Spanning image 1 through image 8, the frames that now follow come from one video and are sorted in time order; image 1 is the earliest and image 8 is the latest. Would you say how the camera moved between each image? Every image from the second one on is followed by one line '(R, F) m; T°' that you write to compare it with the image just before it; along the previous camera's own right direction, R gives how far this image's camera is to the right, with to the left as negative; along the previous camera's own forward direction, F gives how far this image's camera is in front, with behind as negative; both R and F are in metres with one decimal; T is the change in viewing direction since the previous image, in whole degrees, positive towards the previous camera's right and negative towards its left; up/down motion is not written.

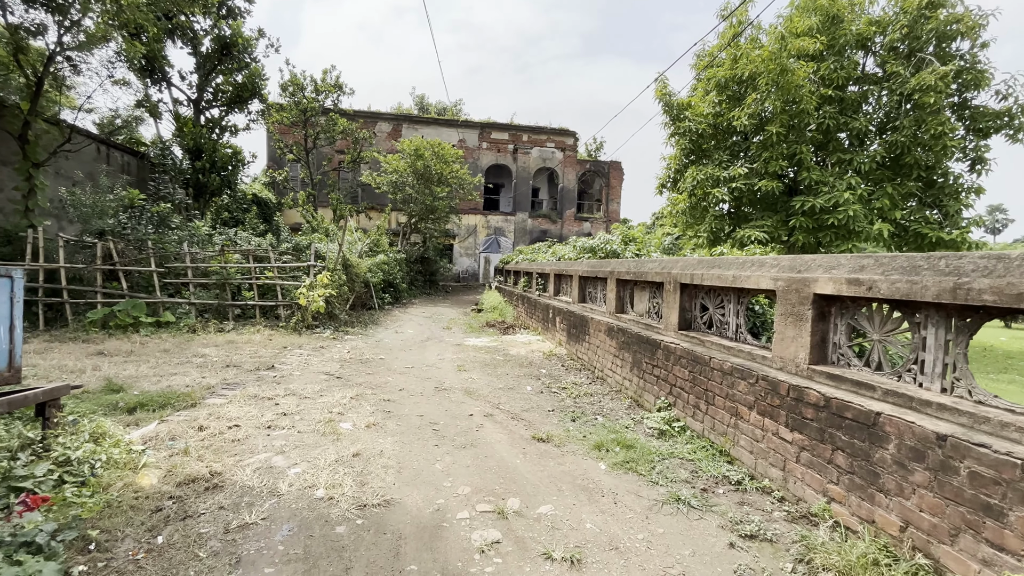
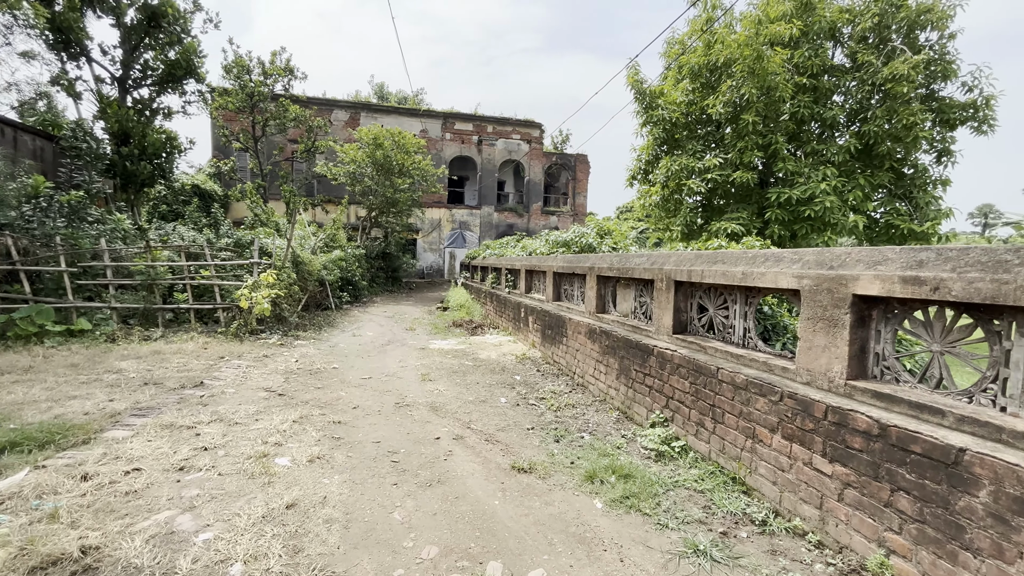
(0.0, +0.5) m; +4°
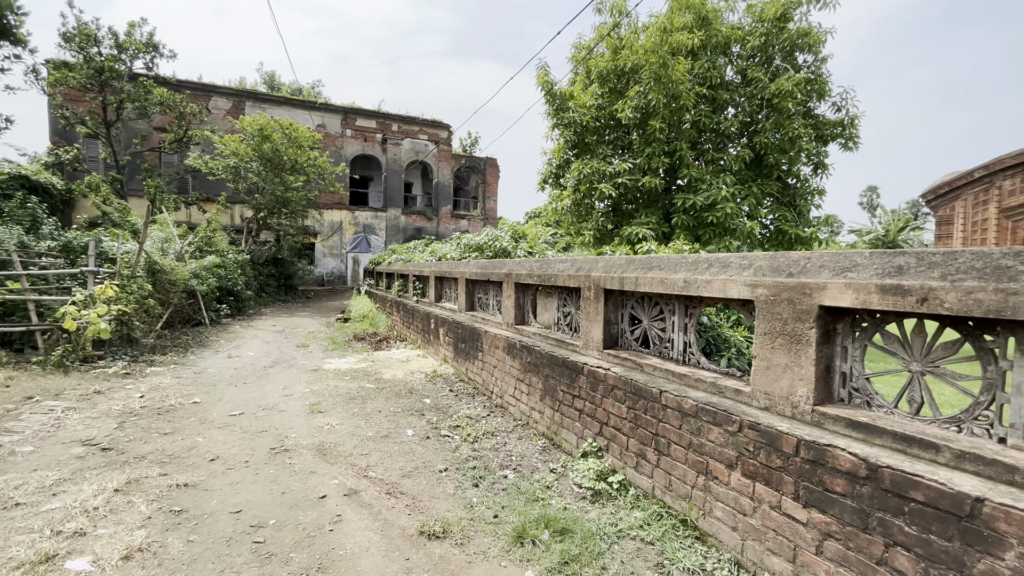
(0.0, +0.5) m; +11°
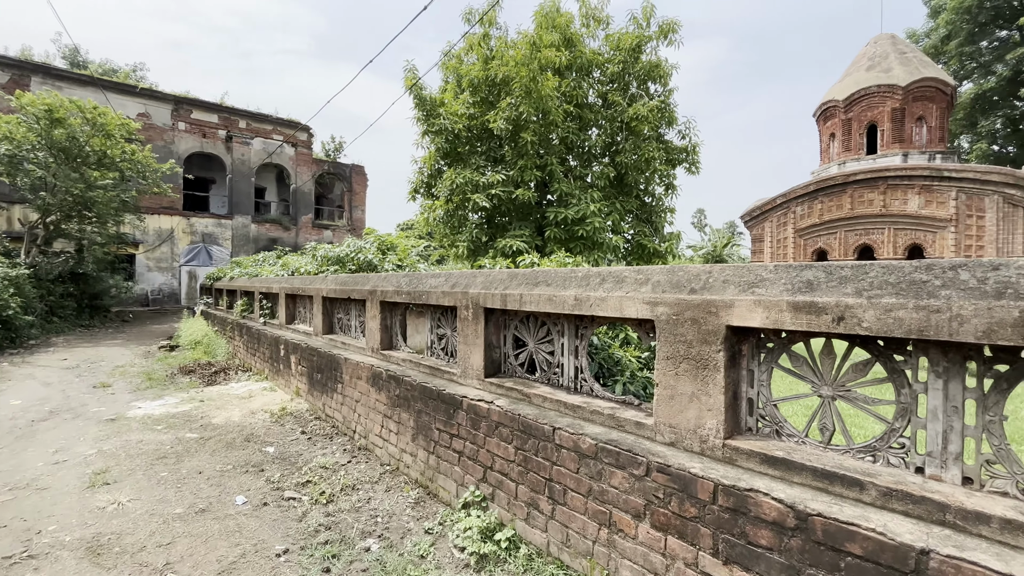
(+0.1, +0.4) m; +16°
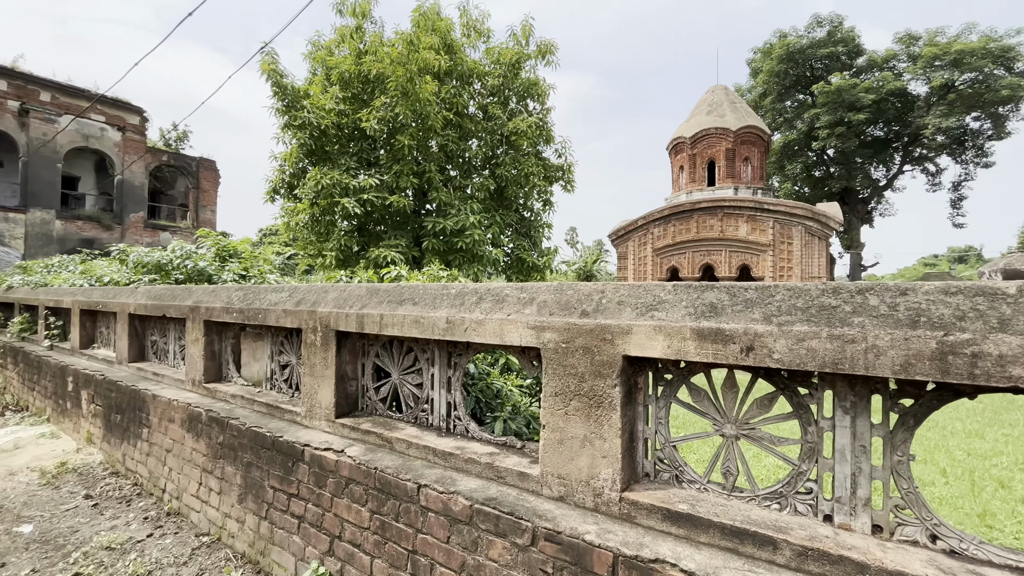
(+0.1, +0.4) m; +15°
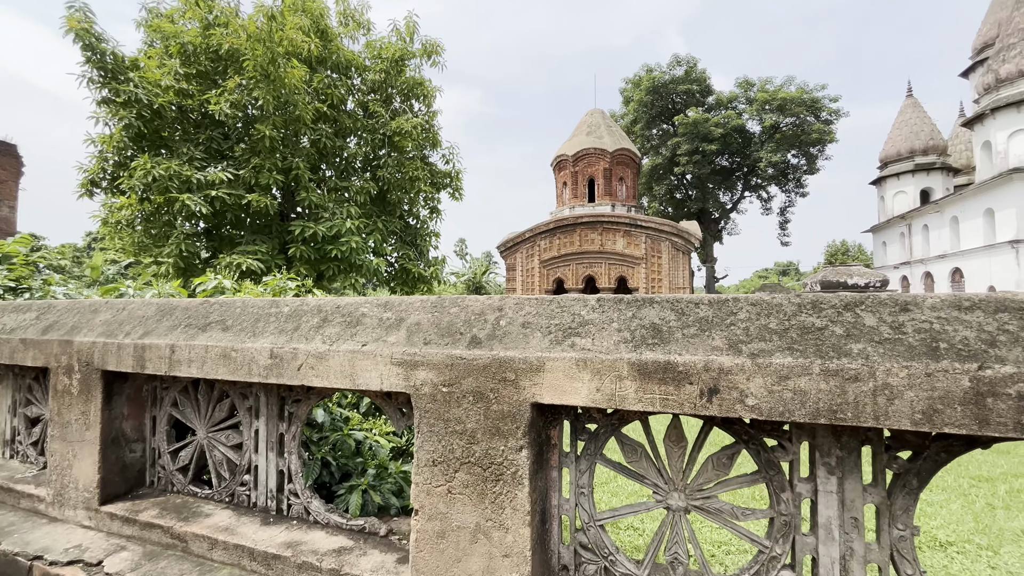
(+0.1, +0.5) m; +14°
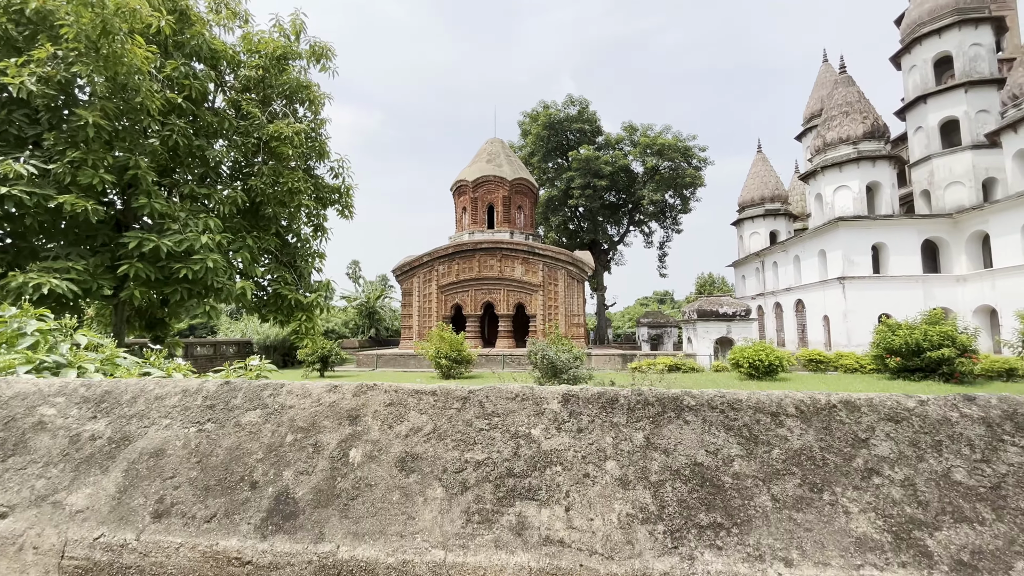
(0.0, +0.5) m; +13°
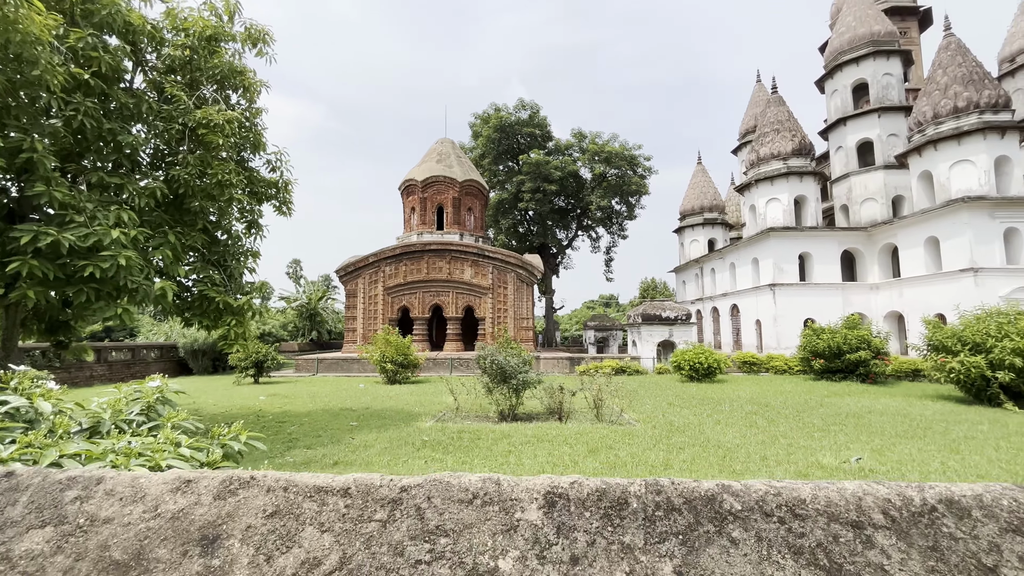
(0.0, +0.2) m; +6°
